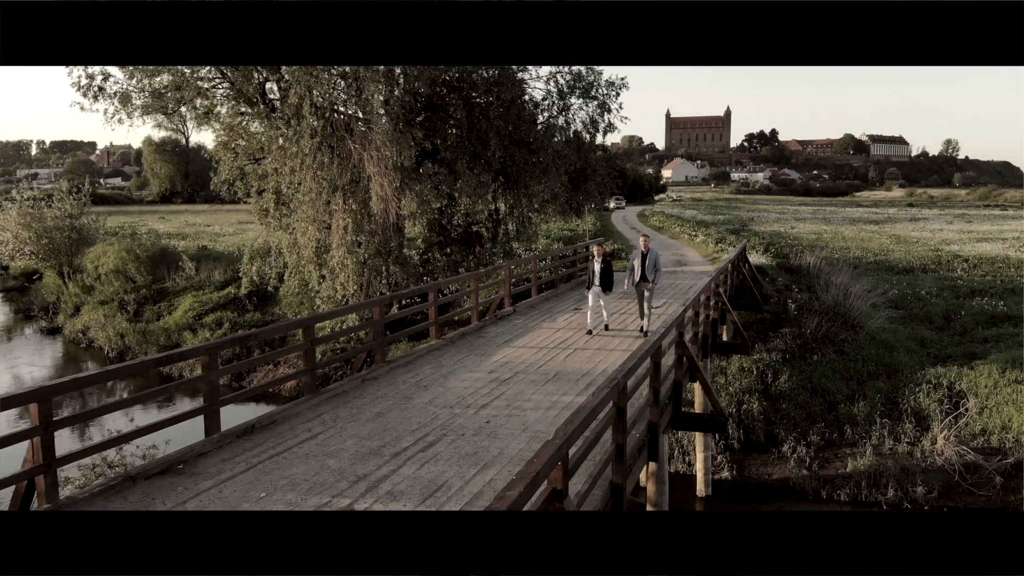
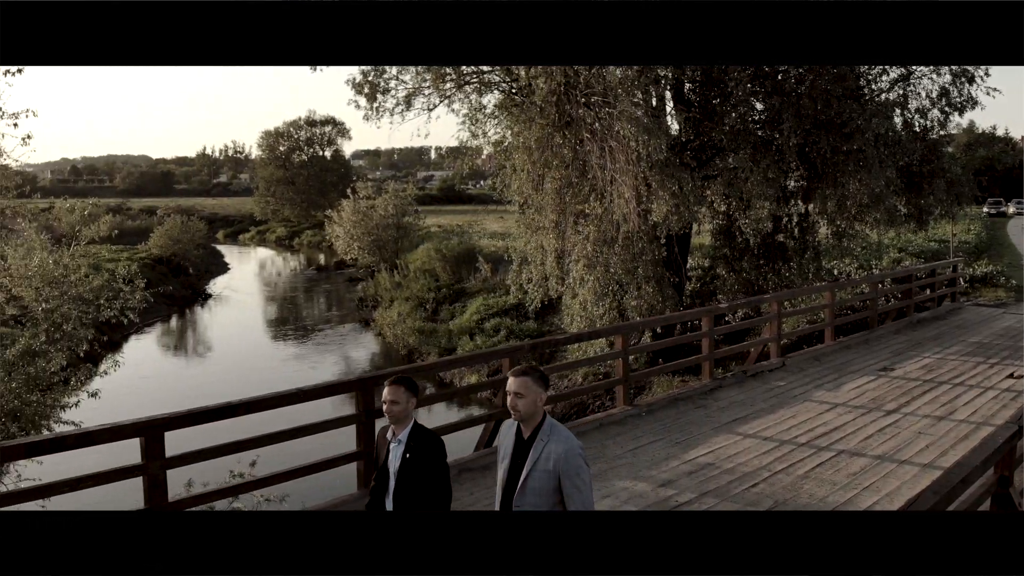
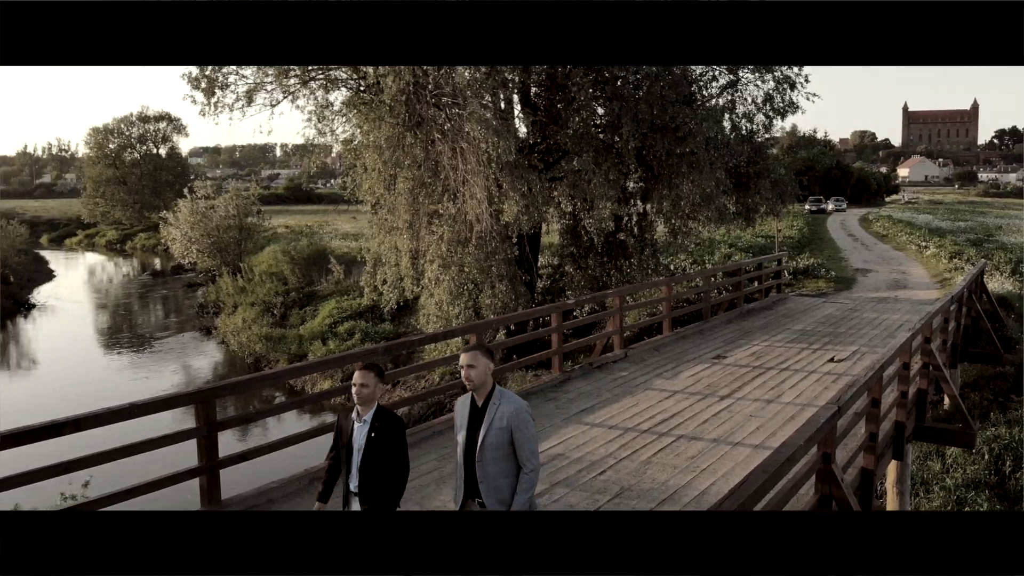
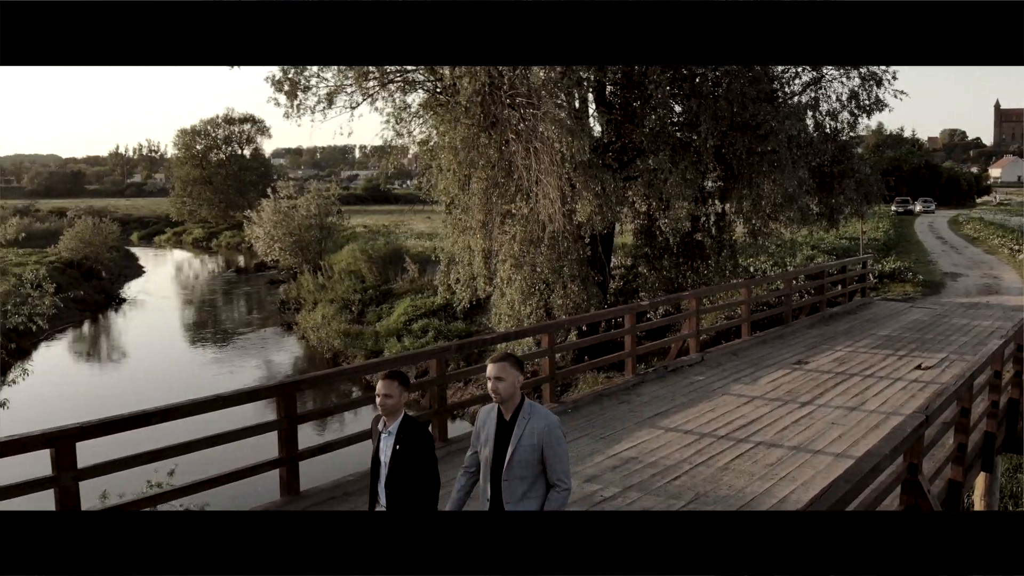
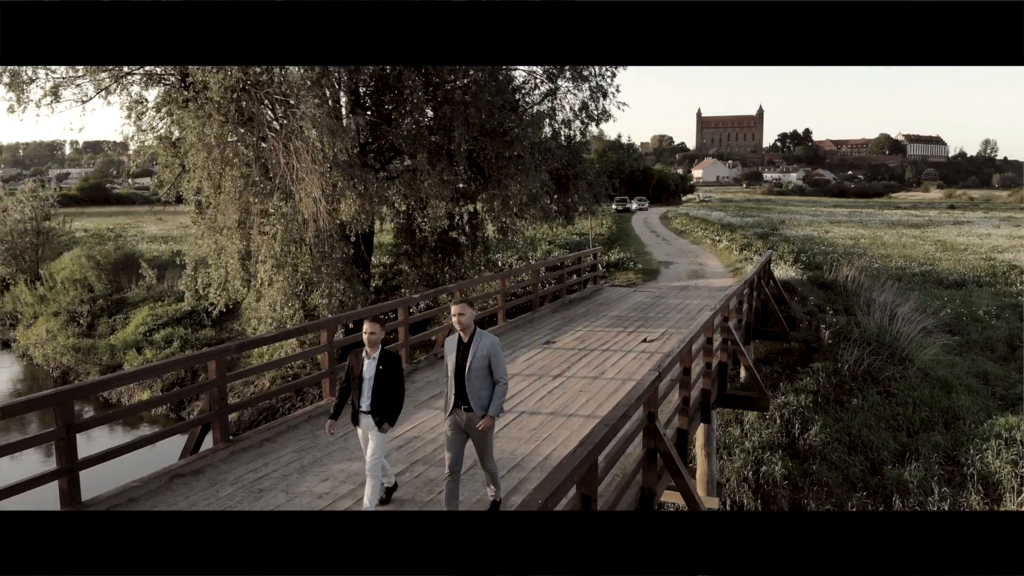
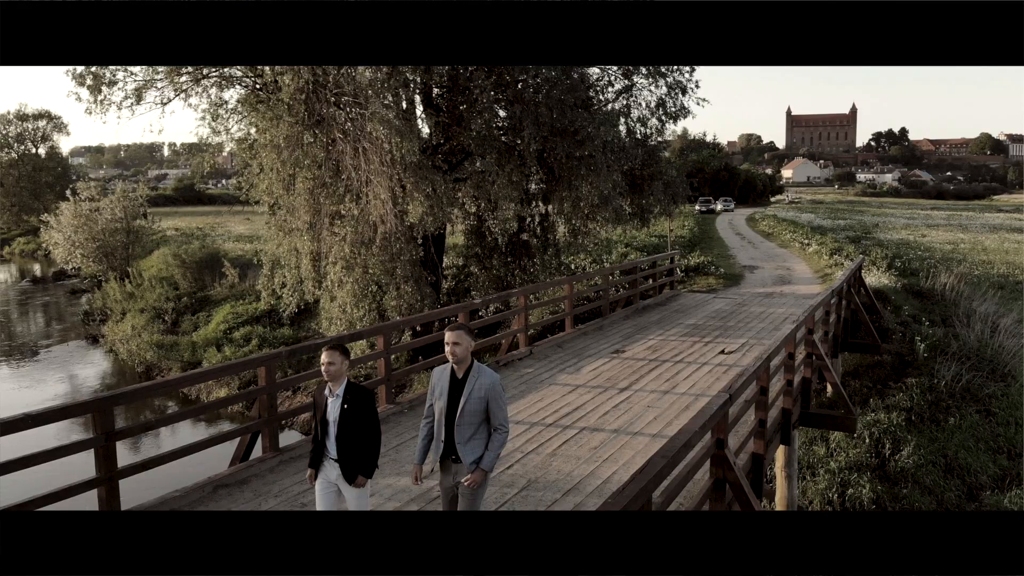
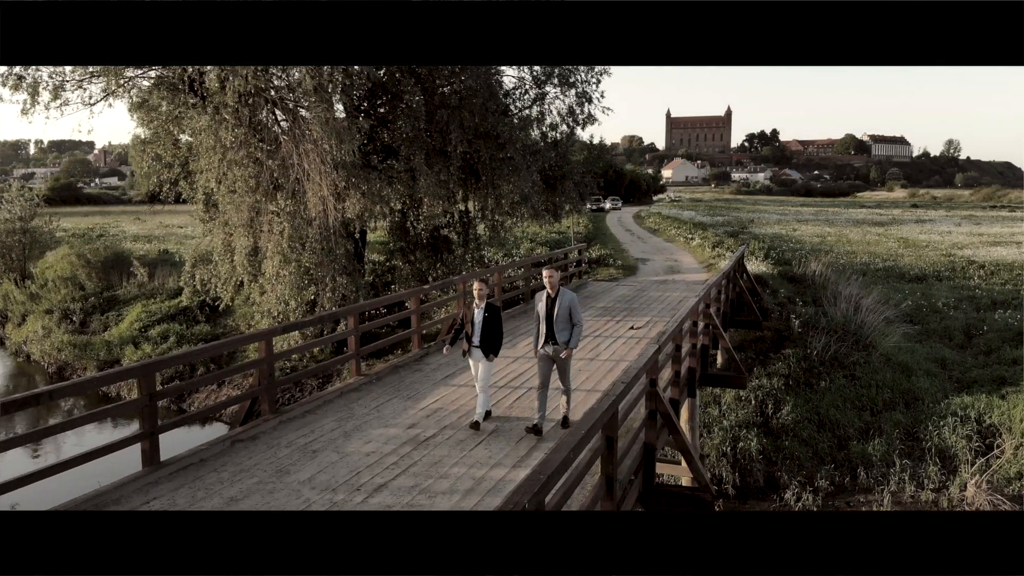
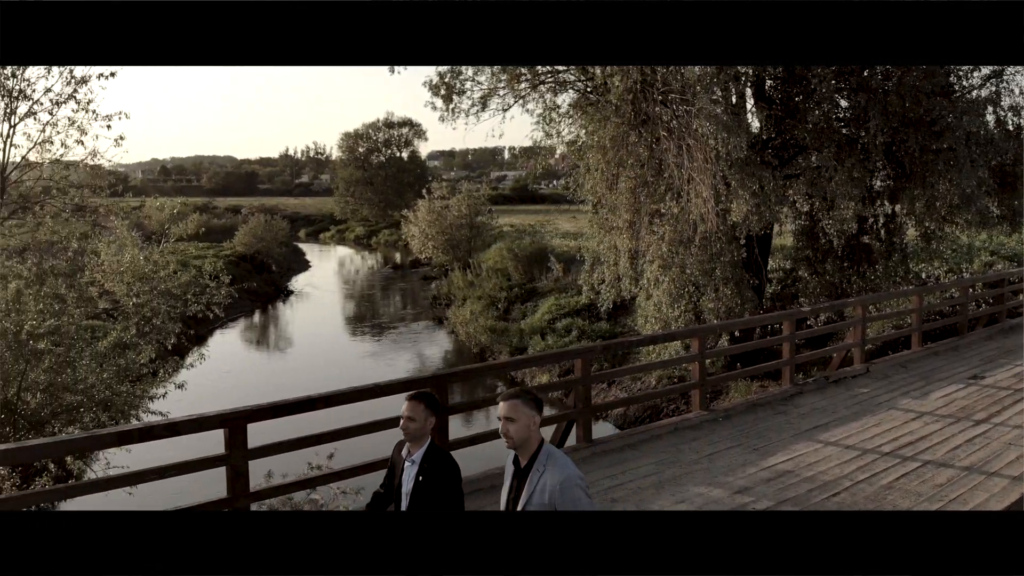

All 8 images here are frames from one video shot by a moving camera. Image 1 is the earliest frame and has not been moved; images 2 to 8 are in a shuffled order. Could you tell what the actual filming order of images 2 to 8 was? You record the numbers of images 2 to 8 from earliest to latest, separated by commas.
7, 5, 6, 3, 4, 2, 8
